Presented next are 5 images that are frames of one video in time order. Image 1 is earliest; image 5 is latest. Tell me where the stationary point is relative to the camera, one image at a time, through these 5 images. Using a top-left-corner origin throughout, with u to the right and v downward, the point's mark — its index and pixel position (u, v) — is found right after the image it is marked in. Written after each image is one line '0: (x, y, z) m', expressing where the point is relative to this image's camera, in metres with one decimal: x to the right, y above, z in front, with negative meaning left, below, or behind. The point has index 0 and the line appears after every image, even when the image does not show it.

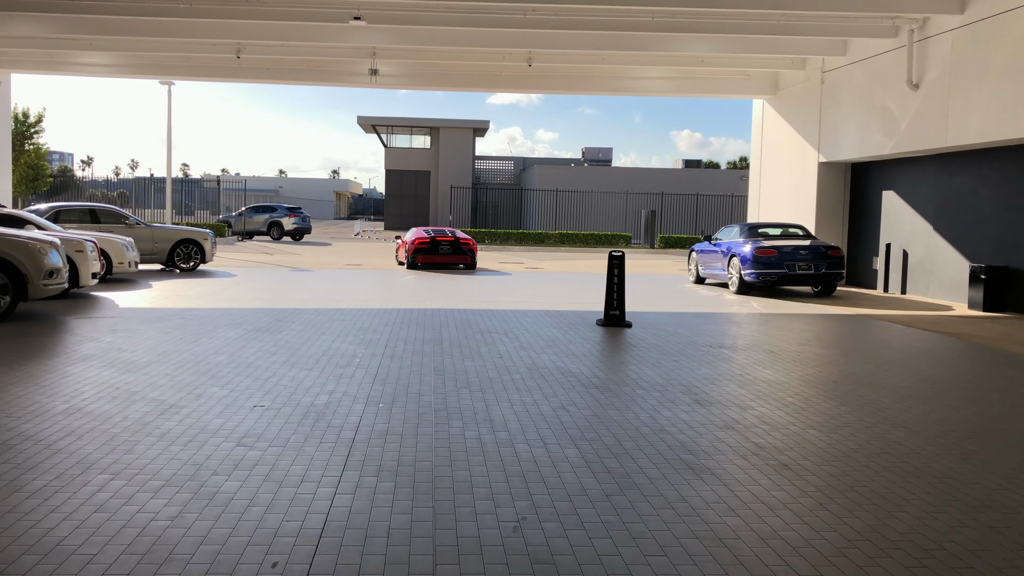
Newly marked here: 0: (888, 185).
0: (+7.5, +2.0, +16.5) m
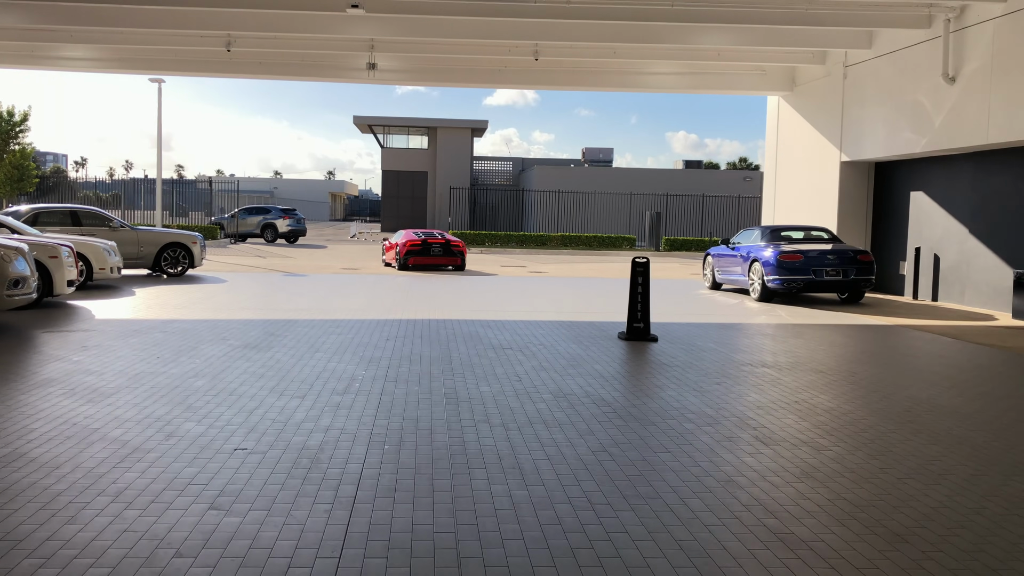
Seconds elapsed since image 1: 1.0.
0: (+7.6, +1.9, +15.6) m
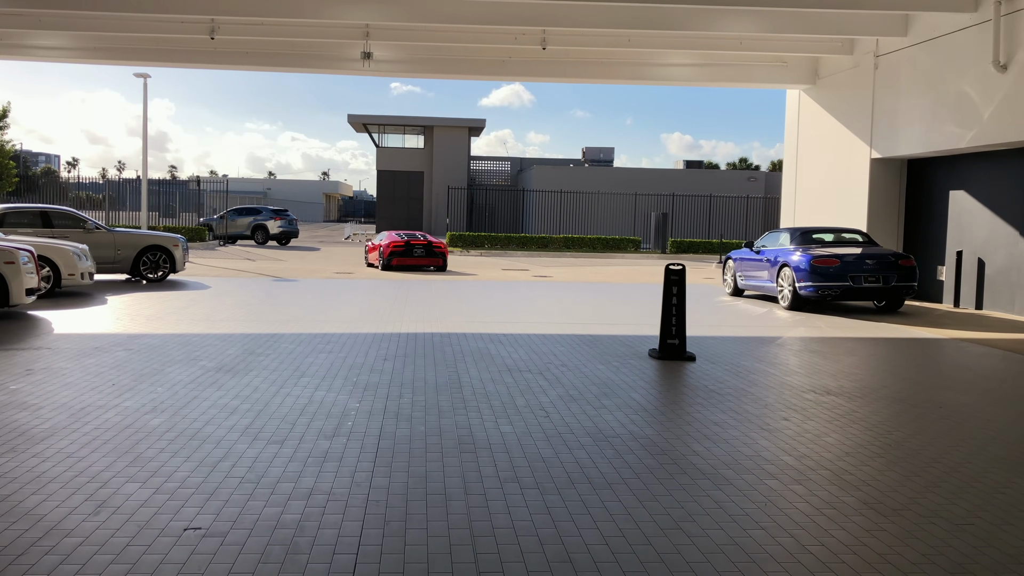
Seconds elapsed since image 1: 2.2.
0: (+7.7, +1.8, +14.4) m
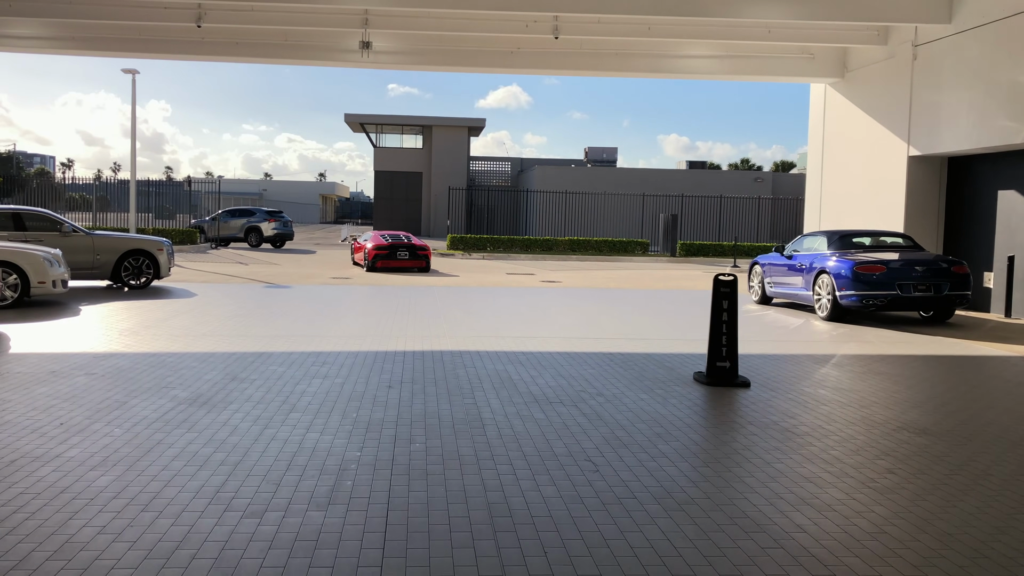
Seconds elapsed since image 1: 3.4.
0: (+7.9, +1.7, +13.3) m
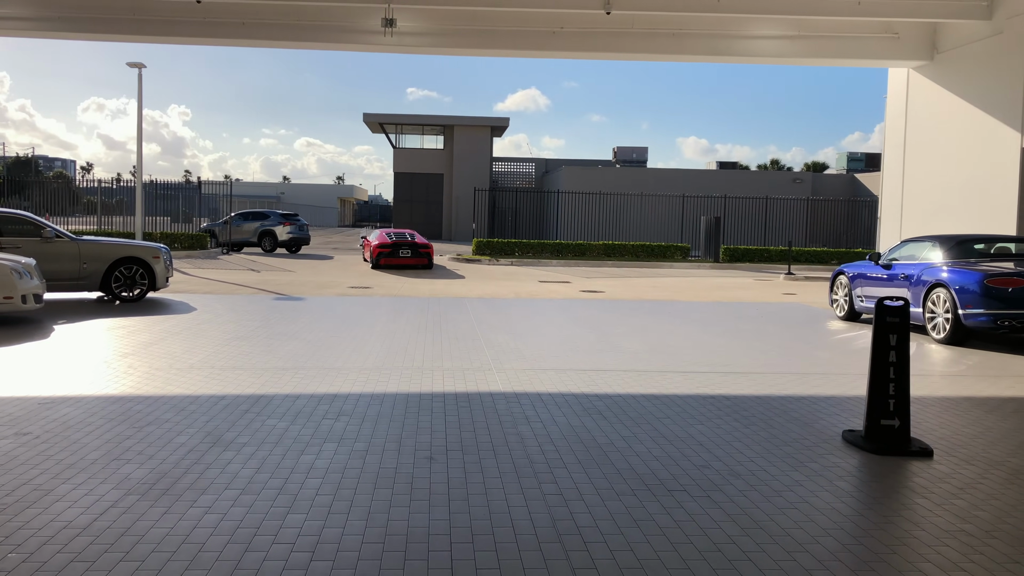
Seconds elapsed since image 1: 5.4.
0: (+8.6, +1.5, +11.1) m
